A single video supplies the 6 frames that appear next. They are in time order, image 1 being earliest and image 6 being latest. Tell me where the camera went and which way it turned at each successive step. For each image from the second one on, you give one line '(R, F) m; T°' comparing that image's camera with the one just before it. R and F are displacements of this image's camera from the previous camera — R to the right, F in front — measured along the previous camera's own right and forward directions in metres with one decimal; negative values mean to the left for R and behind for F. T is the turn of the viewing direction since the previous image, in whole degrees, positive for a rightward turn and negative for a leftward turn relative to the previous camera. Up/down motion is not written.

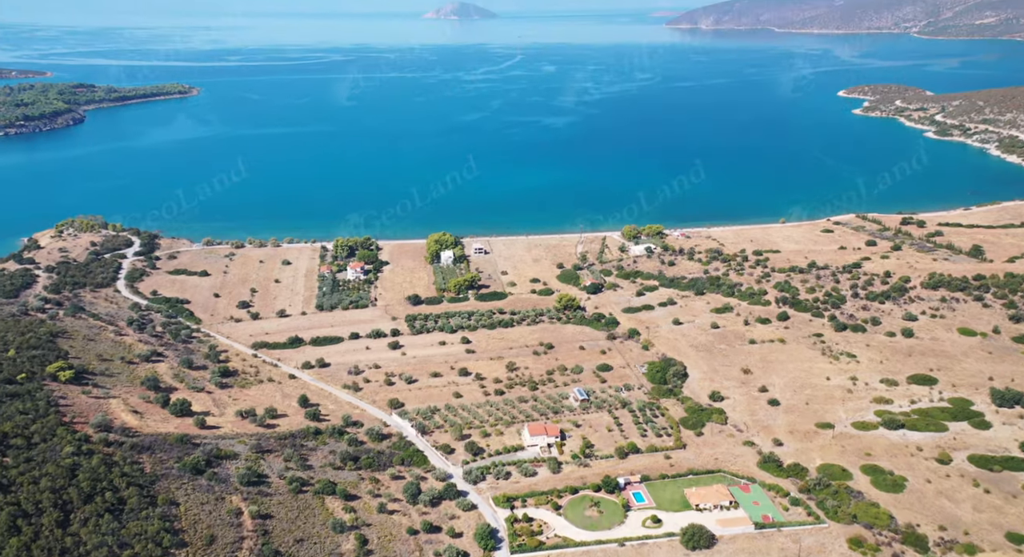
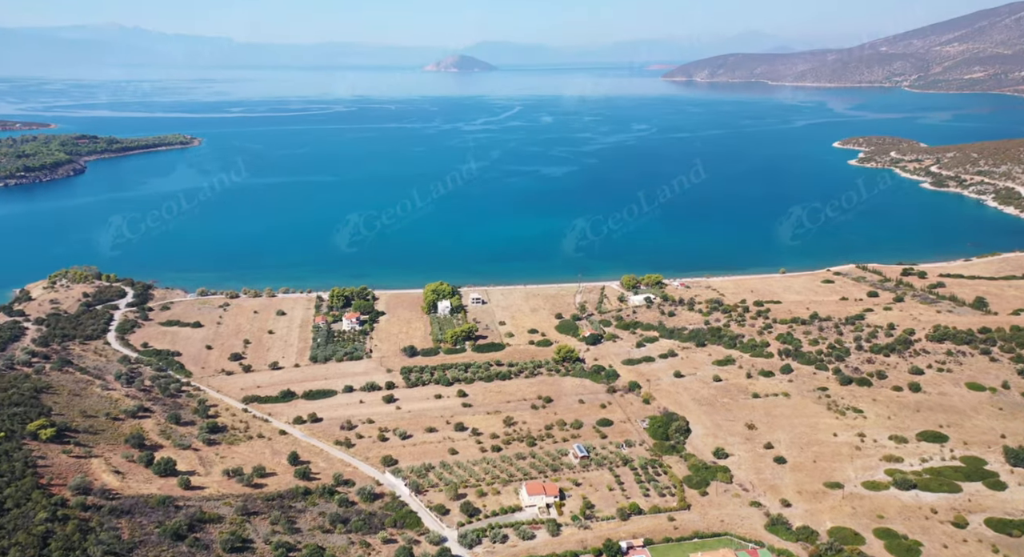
(+0.1, +0.7) m; 0°
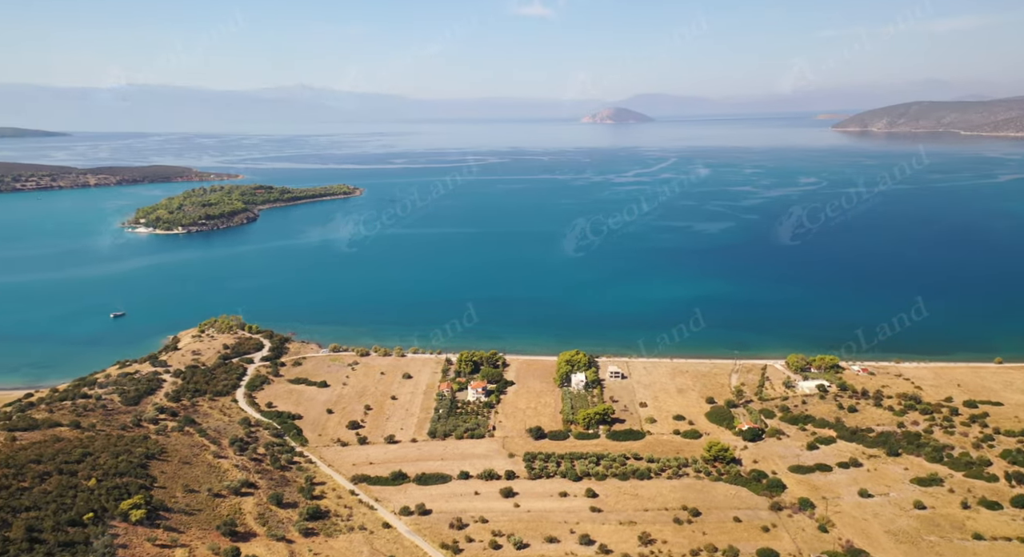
(+0.1, +6.1) m; -12°
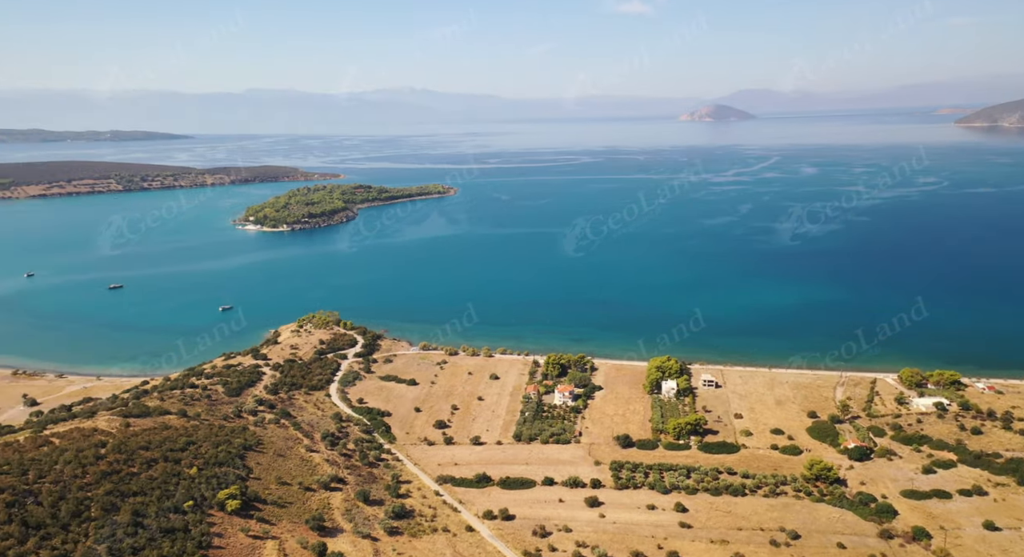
(+0.1, +0.8) m; -8°
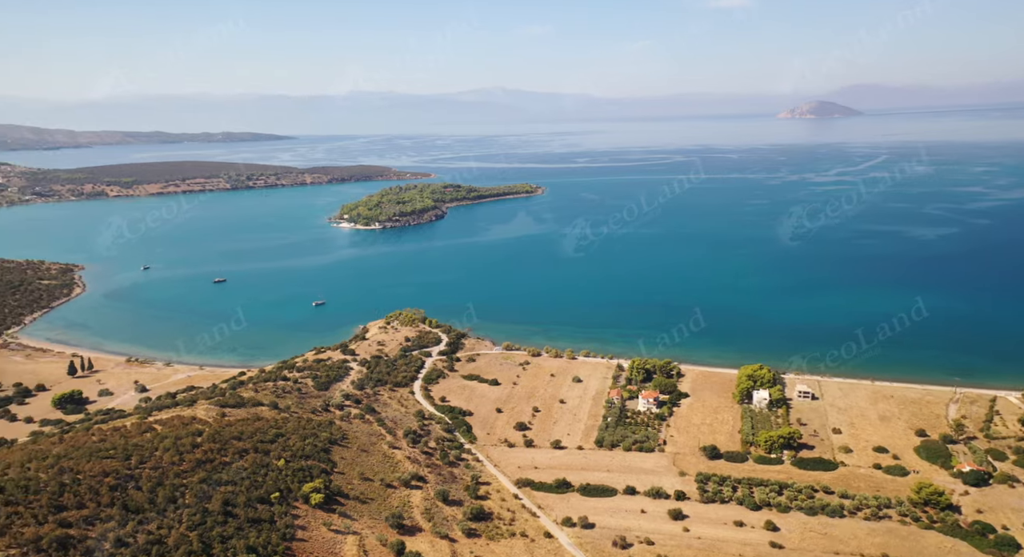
(+0.1, +0.7) m; -7°
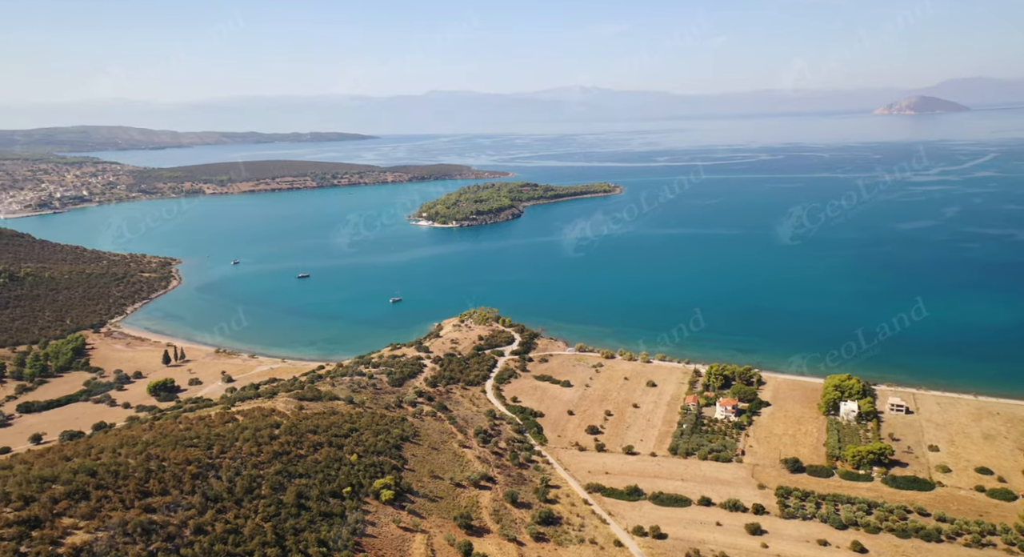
(+0.1, +0.5) m; -6°
